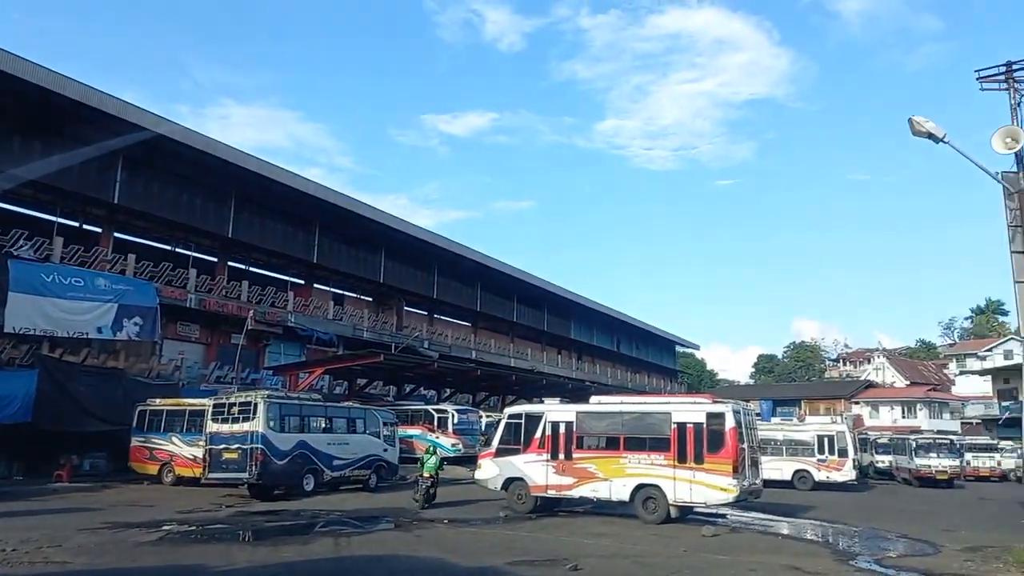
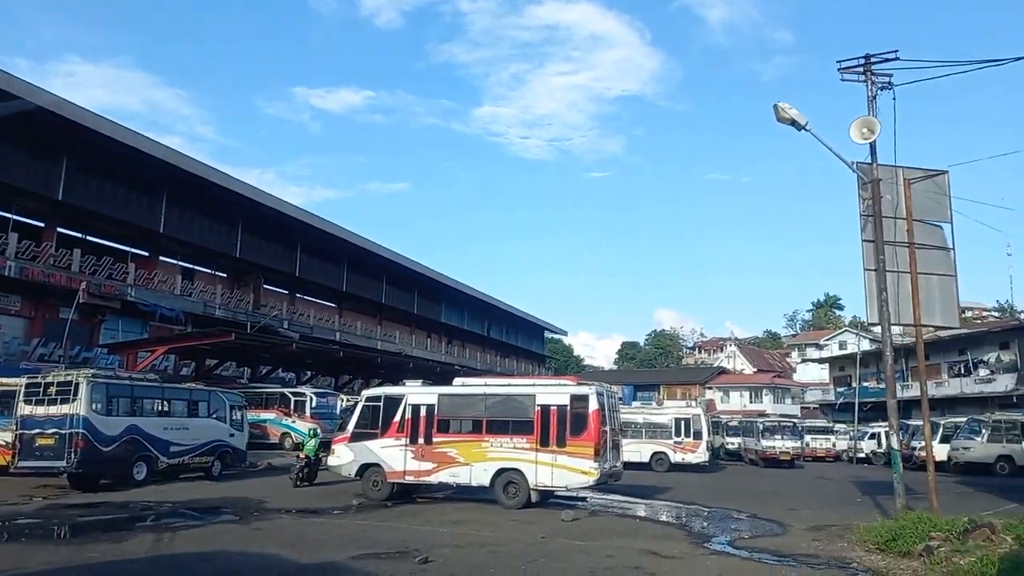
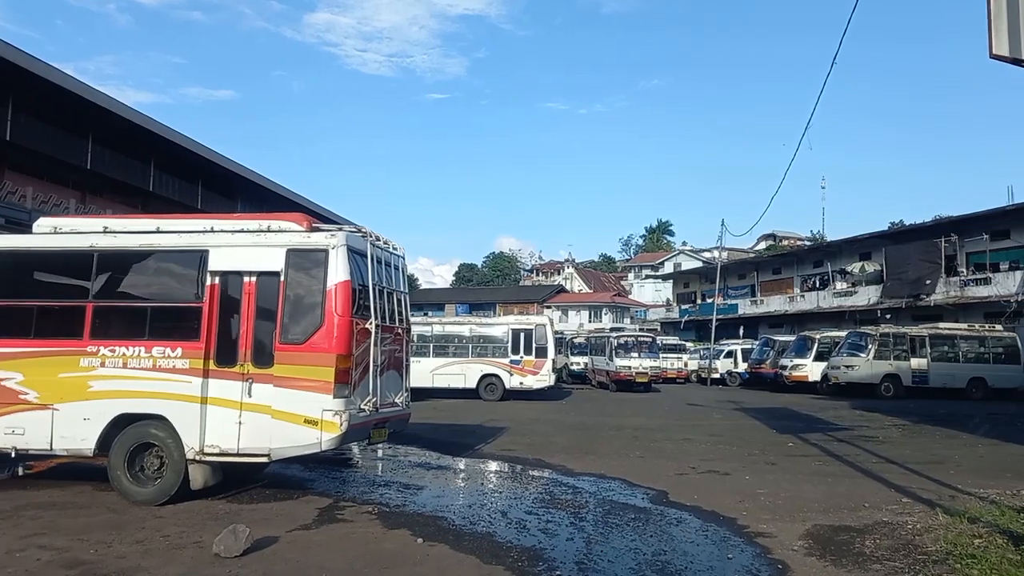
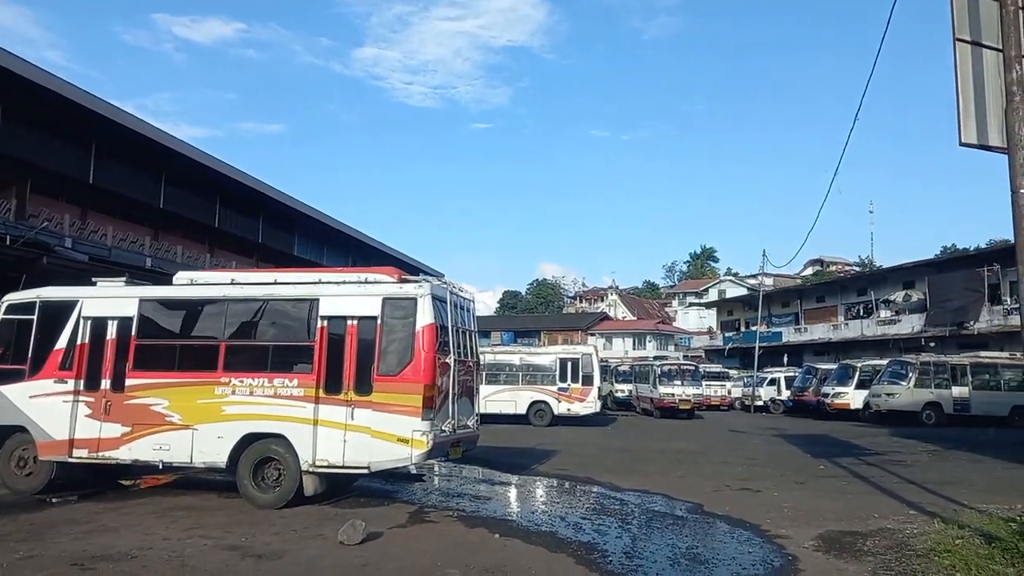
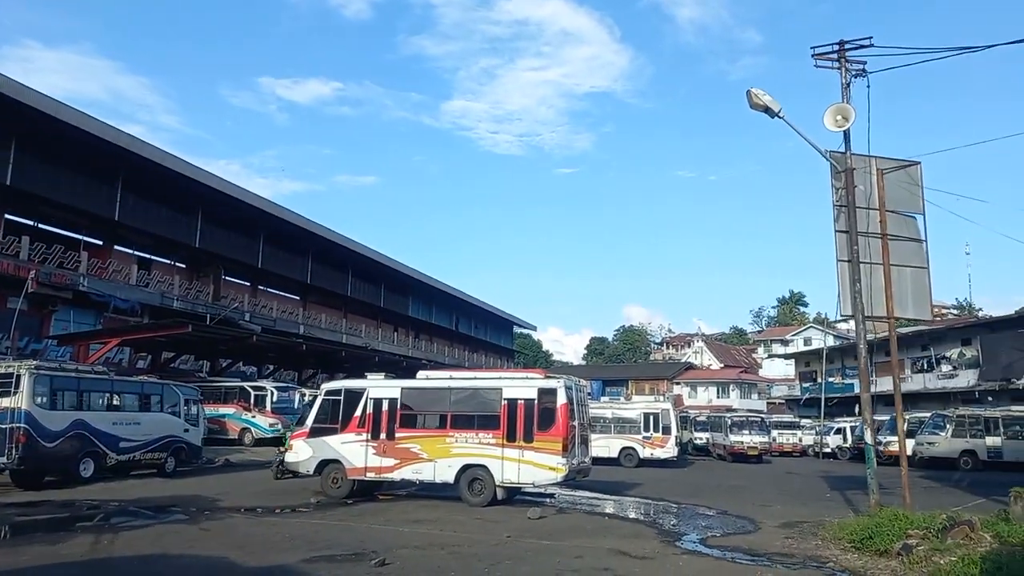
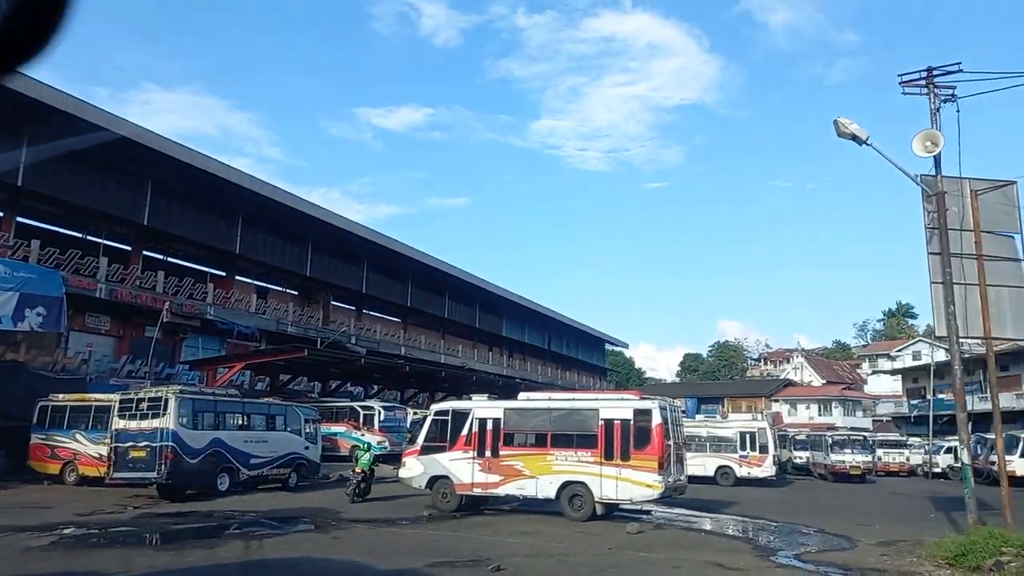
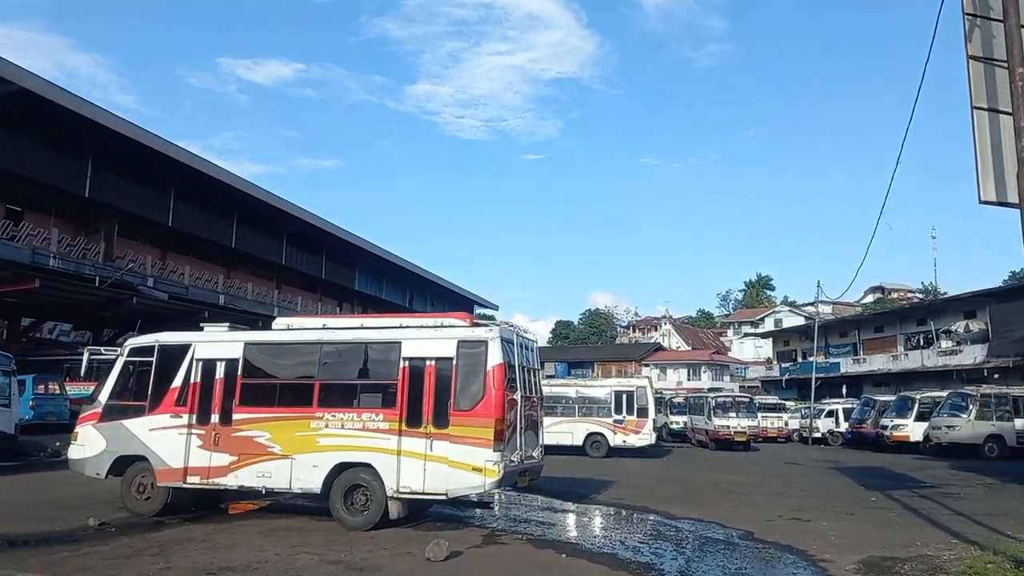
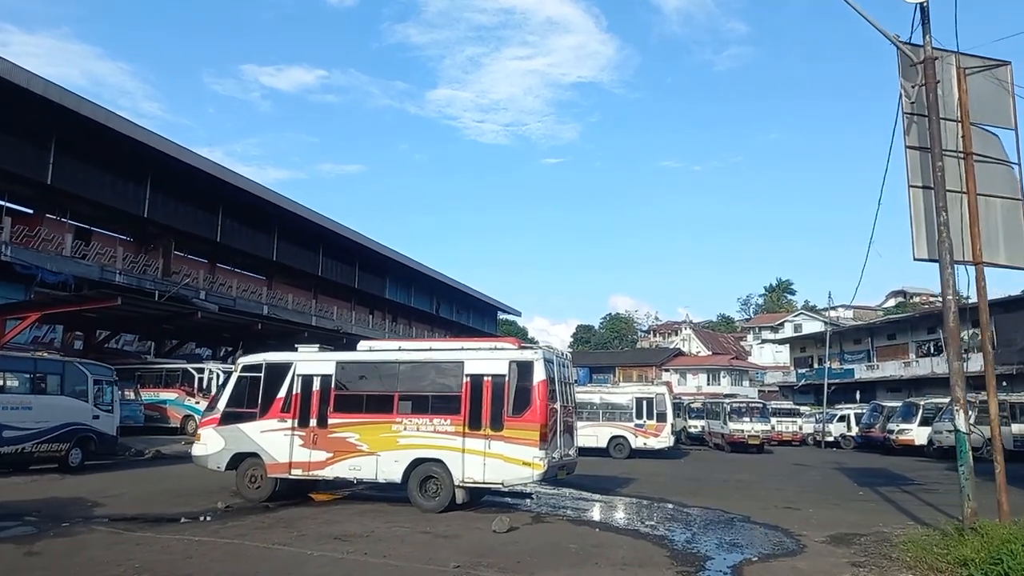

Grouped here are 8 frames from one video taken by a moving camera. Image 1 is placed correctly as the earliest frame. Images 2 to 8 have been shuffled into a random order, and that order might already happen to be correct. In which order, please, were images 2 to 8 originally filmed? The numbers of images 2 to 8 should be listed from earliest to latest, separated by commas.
6, 2, 5, 8, 7, 4, 3
